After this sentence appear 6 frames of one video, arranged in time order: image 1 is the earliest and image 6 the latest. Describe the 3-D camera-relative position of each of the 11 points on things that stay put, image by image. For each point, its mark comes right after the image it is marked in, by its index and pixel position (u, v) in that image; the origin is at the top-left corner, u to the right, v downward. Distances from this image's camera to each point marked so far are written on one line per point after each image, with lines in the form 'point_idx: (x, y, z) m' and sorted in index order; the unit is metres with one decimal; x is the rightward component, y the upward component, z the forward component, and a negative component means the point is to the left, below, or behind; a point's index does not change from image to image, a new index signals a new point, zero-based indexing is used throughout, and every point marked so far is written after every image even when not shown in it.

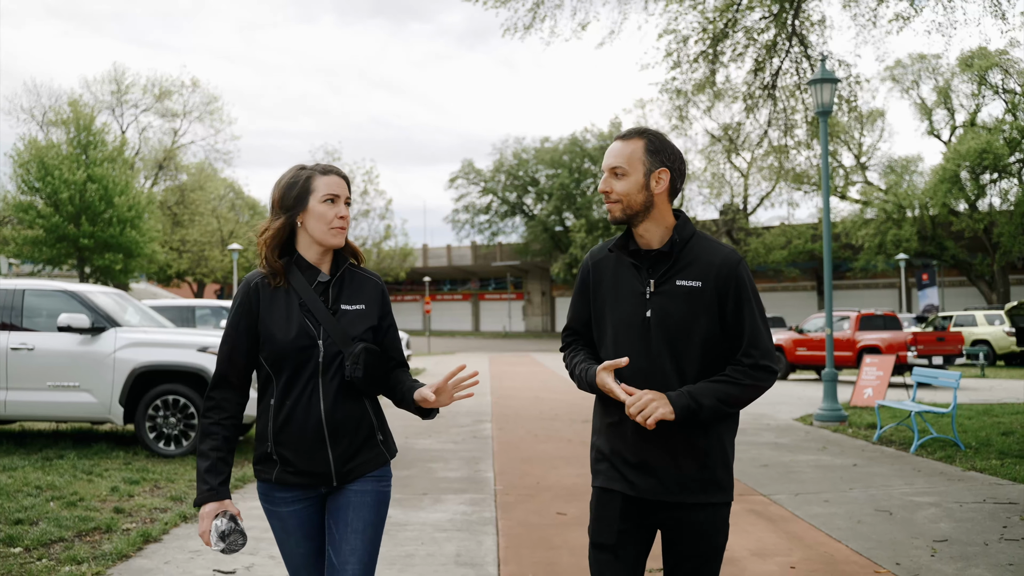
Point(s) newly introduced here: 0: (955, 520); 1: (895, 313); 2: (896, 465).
0: (+3.1, -1.6, +5.5) m
1: (+9.1, -0.6, +19.0) m
2: (+3.7, -1.7, +7.7) m
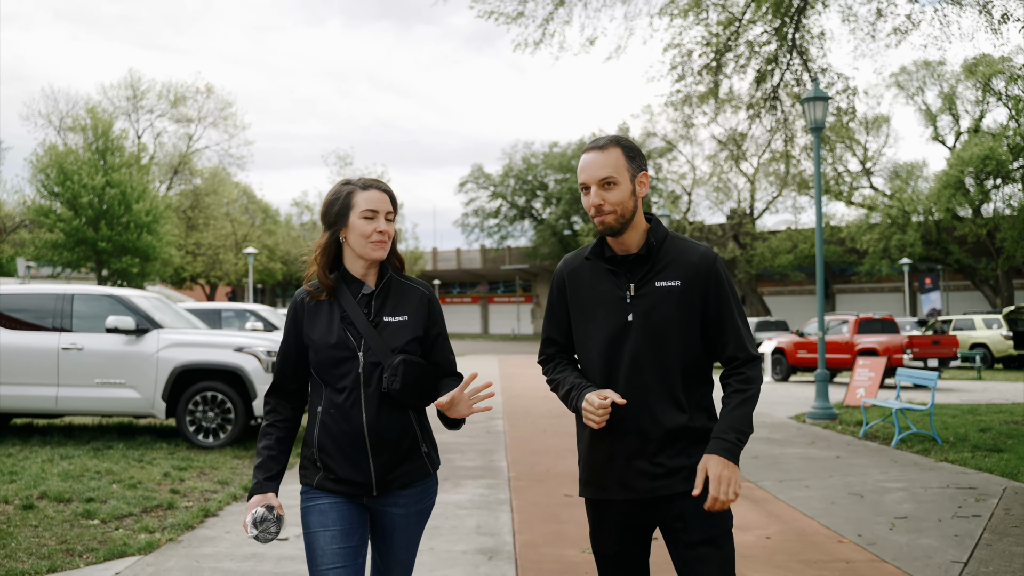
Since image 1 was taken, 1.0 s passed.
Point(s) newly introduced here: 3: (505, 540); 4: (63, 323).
0: (+3.2, -1.7, +6.3) m
1: (+9.3, -0.7, +19.7) m
2: (+3.8, -1.8, +8.4) m
3: (0.0, -1.7, +5.3) m
4: (-5.8, -0.4, +10.3) m
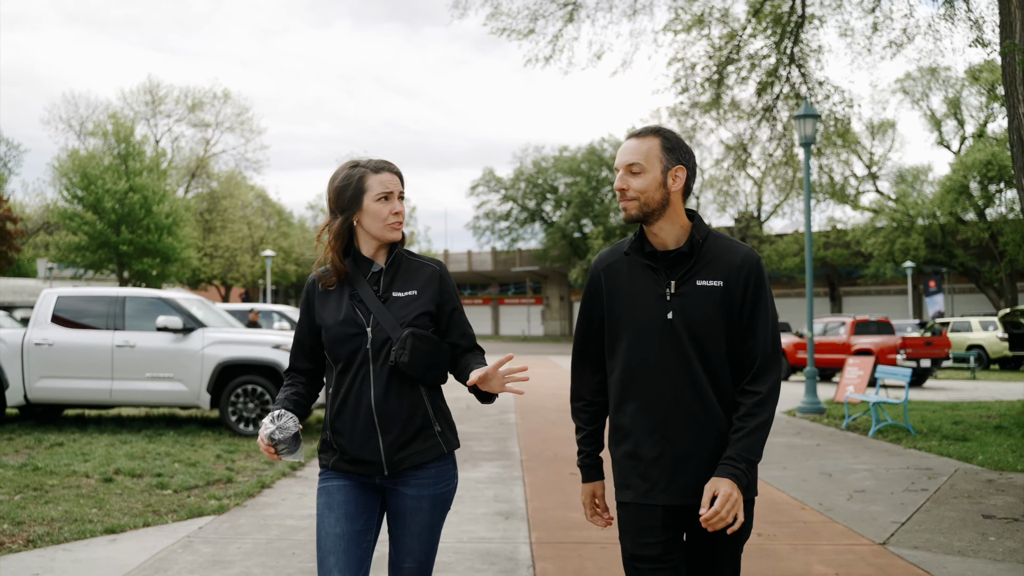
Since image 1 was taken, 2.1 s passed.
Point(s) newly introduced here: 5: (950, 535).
0: (+3.3, -1.7, +7.2) m
1: (+9.6, -0.8, +20.5) m
2: (+3.9, -1.8, +9.3) m
3: (+0.1, -1.7, +6.3) m
4: (-5.6, -0.5, +11.4) m
5: (+2.9, -1.7, +5.4) m
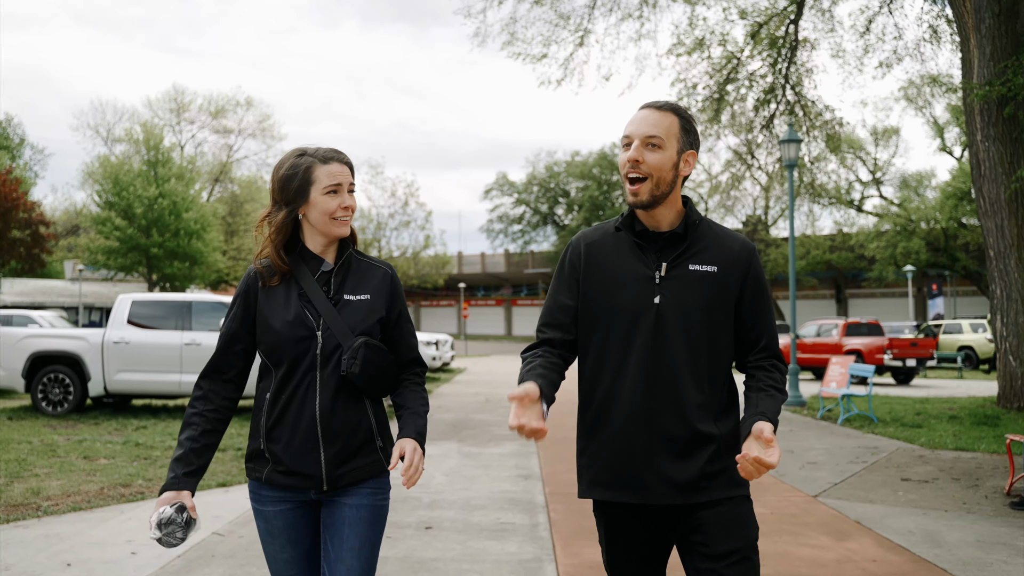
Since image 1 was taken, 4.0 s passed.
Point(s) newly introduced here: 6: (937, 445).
0: (+3.5, -1.8, +8.7) m
1: (+10.0, -0.9, +22.0) m
2: (+4.2, -1.9, +10.9) m
3: (+0.2, -1.8, +7.9) m
4: (-5.3, -0.6, +13.1) m
5: (+3.1, -1.8, +6.9) m
6: (+5.0, -1.9, +9.5) m
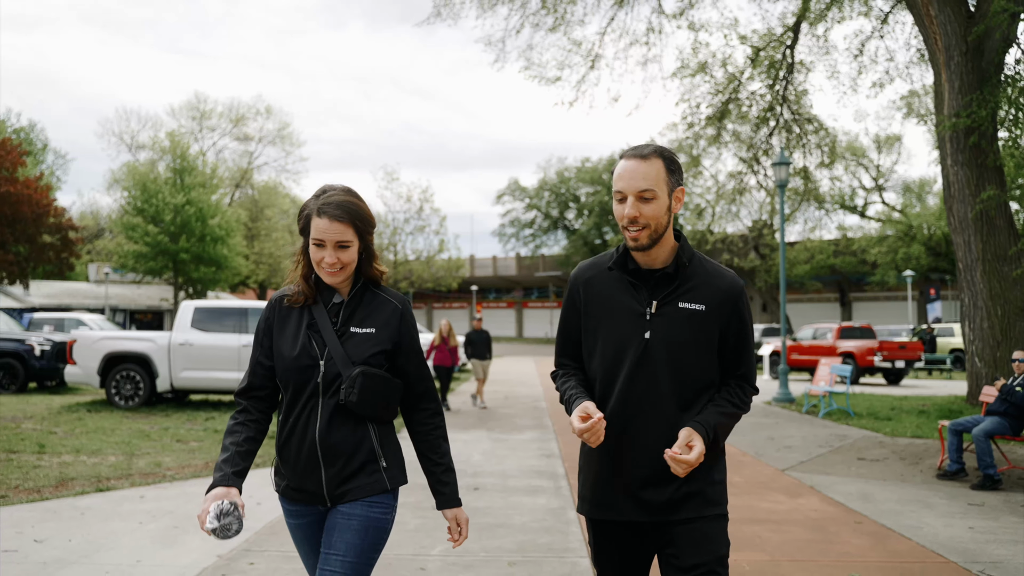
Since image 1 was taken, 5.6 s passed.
0: (+3.8, -2.0, +10.3) m
1: (+10.4, -1.1, +23.5) m
2: (+4.5, -2.1, +12.5) m
3: (+0.5, -1.9, +9.5) m
4: (-5.0, -0.7, +14.8) m
5: (+3.4, -1.9, +8.5) m
6: (+5.3, -2.0, +11.0) m
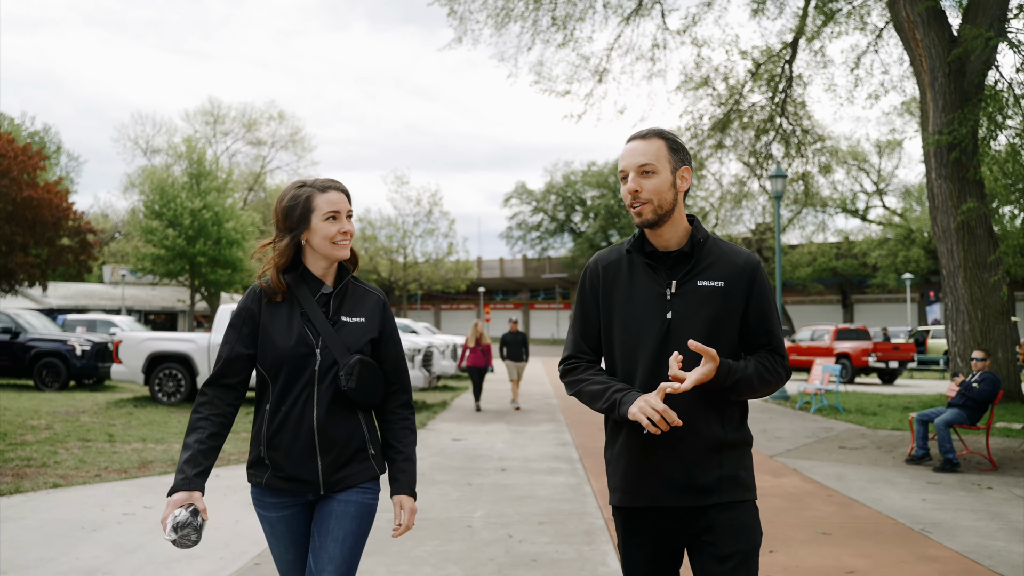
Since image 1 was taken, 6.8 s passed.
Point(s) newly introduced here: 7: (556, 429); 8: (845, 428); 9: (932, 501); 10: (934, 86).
0: (+4.0, -2.1, +11.4) m
1: (+10.8, -1.2, +24.6) m
2: (+4.7, -2.2, +13.6) m
3: (+0.8, -2.0, +10.7) m
4: (-4.7, -0.8, +15.9) m
5: (+3.6, -2.0, +9.7) m
6: (+5.6, -2.1, +12.1) m
7: (+0.7, -2.1, +11.9) m
8: (+4.9, -2.1, +11.8) m
9: (+3.7, -1.9, +7.0) m
10: (+8.2, +3.9, +15.5) m
